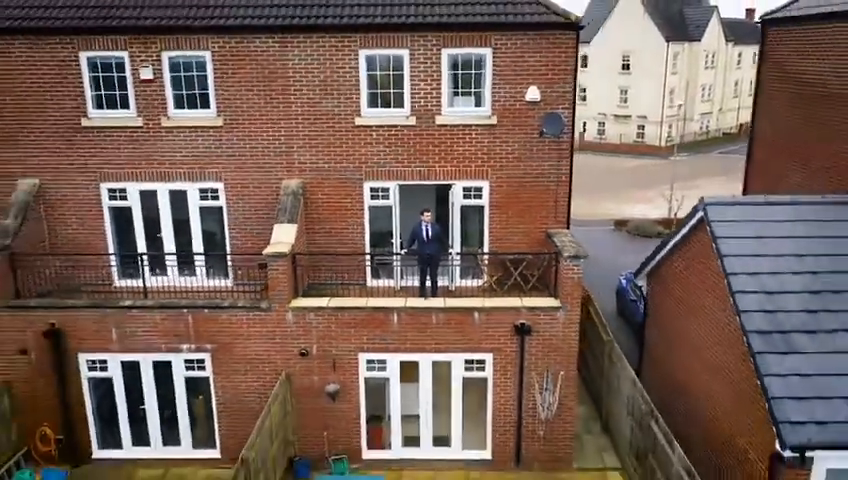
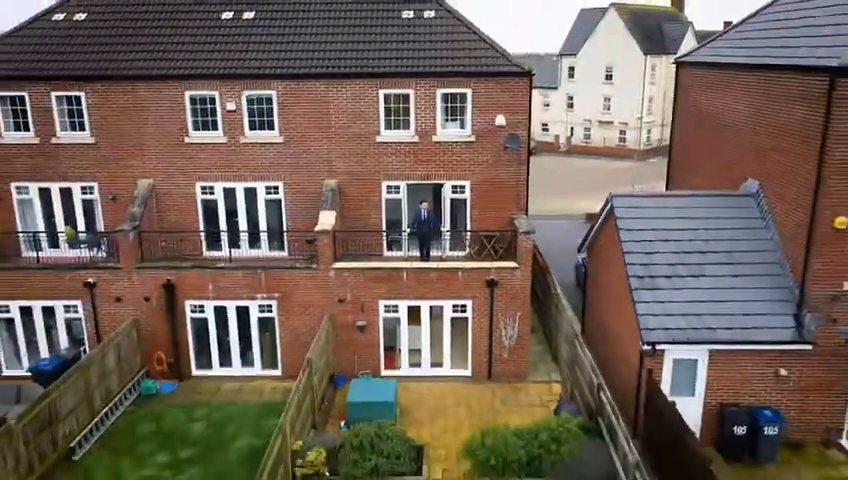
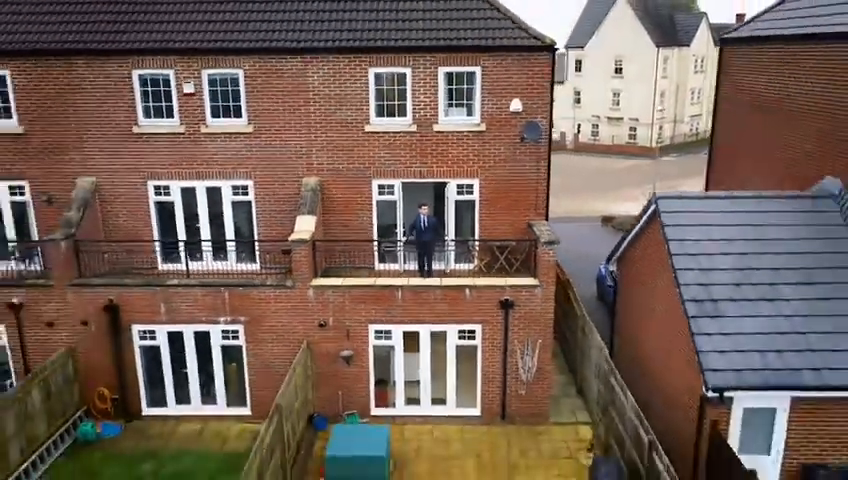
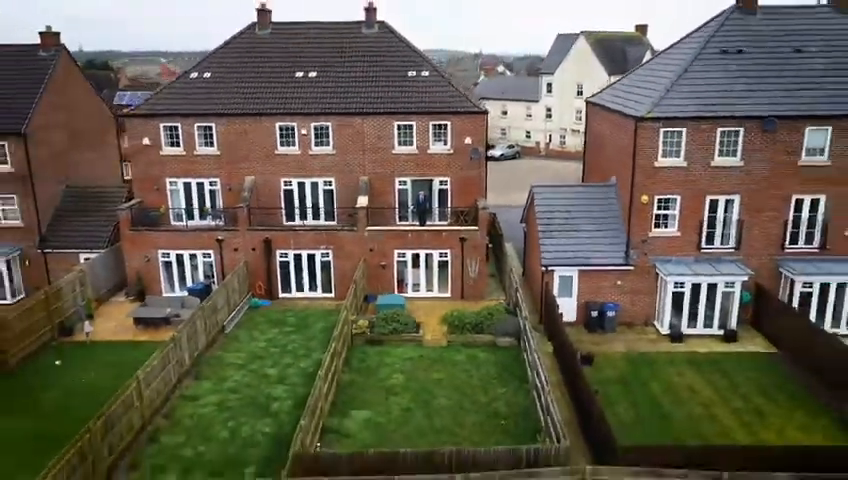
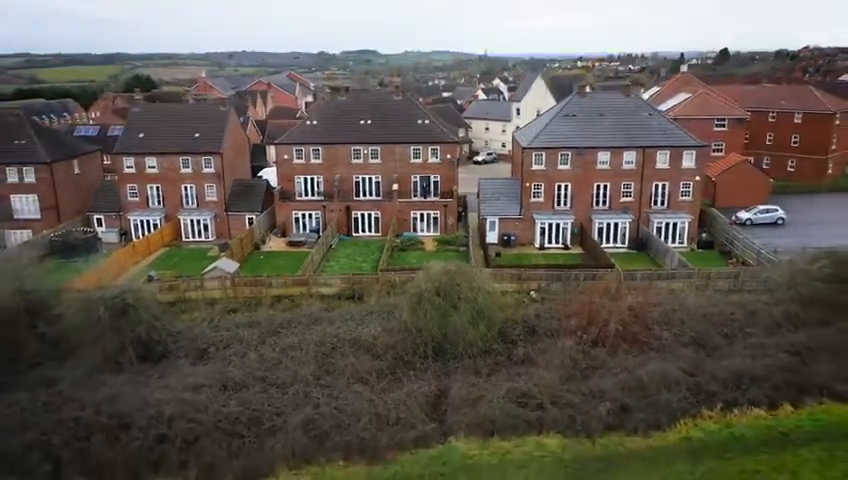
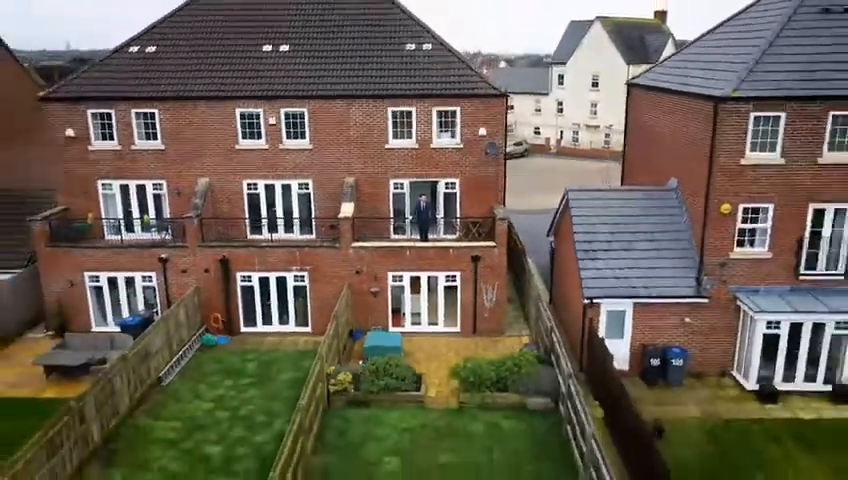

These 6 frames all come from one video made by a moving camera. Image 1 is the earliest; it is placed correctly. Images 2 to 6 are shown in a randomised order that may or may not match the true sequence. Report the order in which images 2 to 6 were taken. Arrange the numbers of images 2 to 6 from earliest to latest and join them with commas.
3, 2, 6, 4, 5
